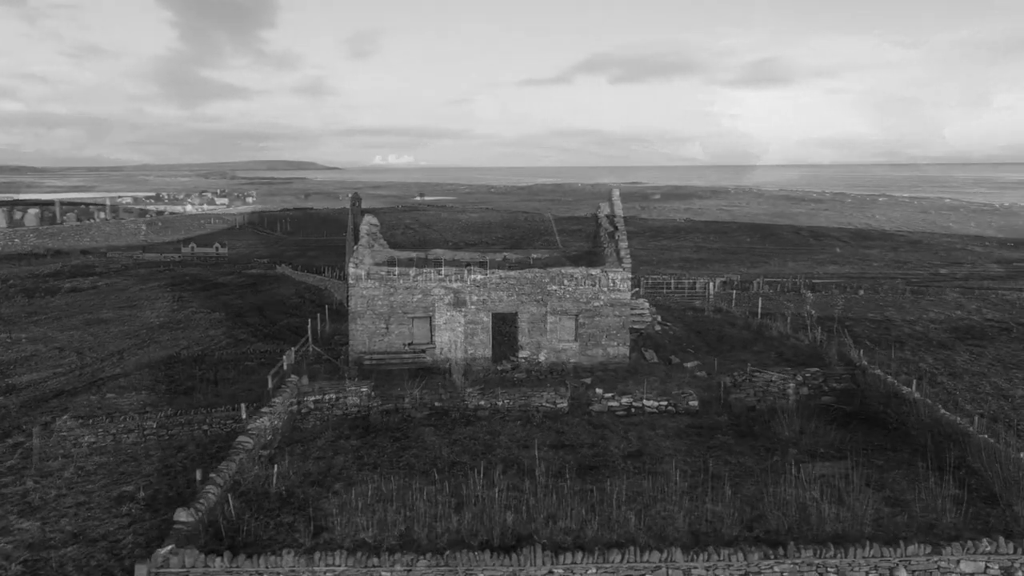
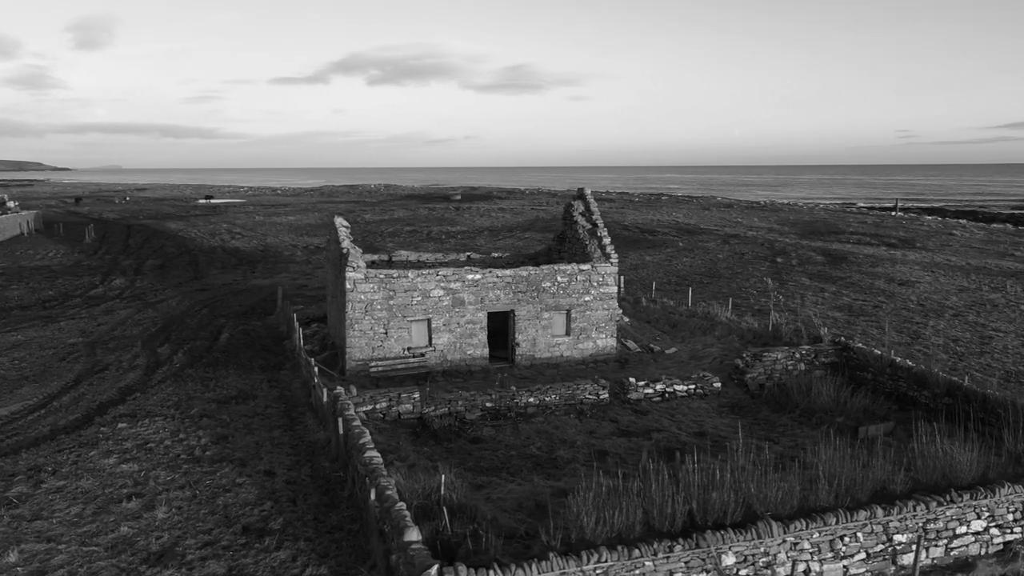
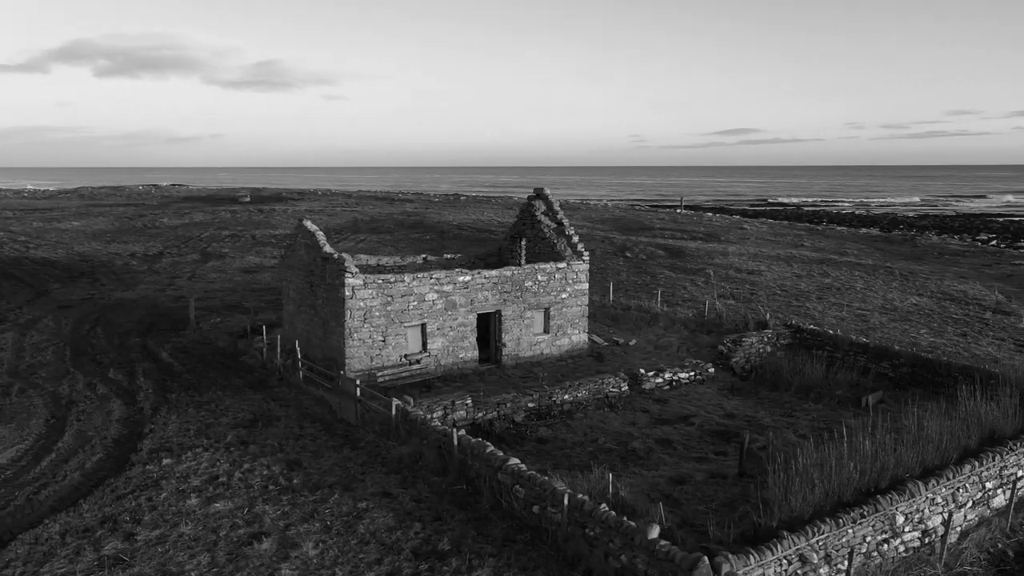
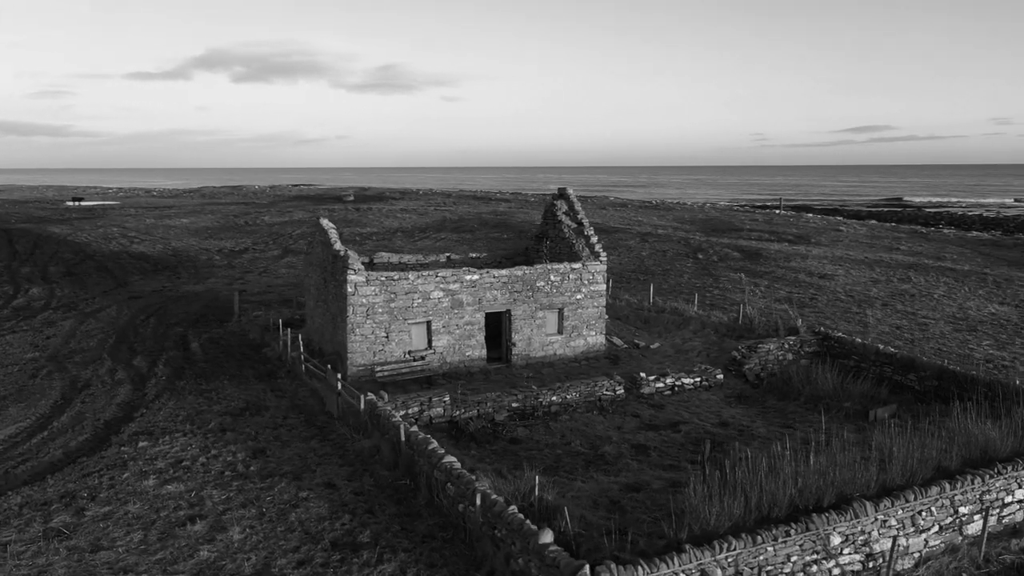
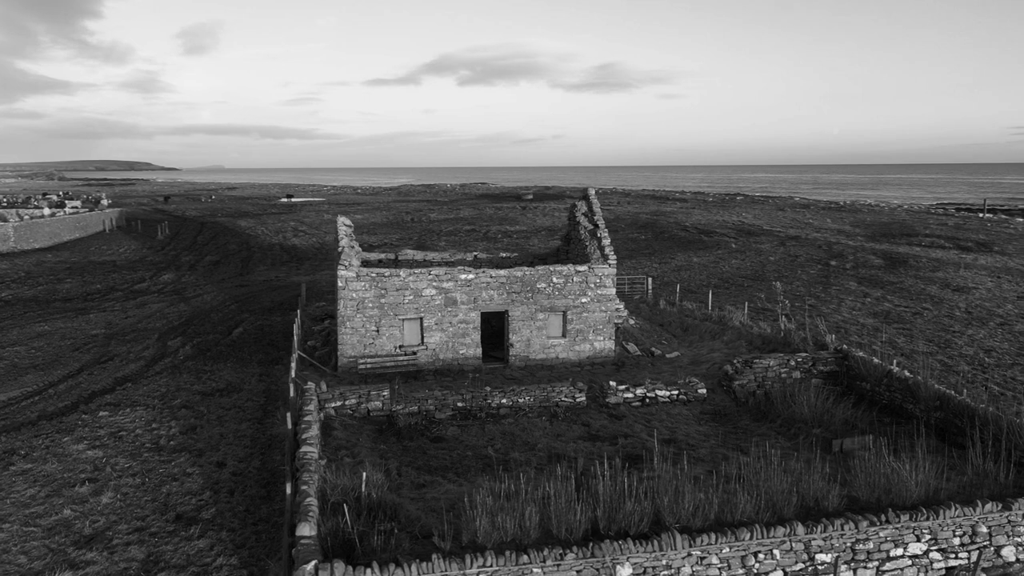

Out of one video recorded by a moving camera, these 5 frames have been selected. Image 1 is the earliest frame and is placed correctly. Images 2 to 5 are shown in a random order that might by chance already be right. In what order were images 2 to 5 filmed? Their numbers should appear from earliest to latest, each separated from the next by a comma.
5, 2, 4, 3
